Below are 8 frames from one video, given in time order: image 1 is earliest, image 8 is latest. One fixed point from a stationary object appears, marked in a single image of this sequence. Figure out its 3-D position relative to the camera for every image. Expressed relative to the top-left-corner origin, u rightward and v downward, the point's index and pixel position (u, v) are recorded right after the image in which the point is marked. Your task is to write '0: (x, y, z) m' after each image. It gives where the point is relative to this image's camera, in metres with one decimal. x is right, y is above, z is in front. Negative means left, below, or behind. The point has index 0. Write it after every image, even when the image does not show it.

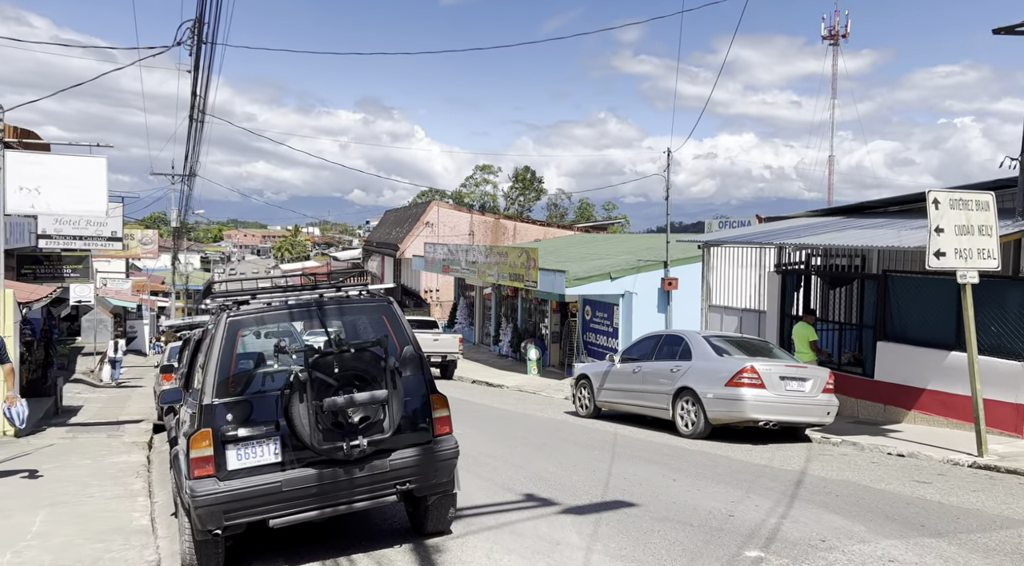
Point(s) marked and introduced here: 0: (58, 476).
0: (-5.1, -2.2, +8.2) m
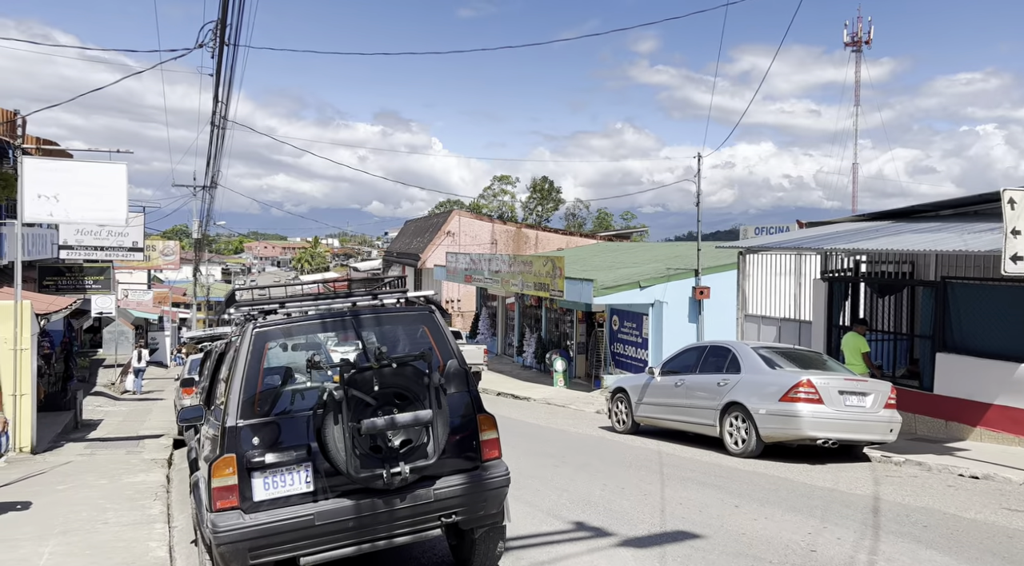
0: (-4.7, -2.3, +7.7) m
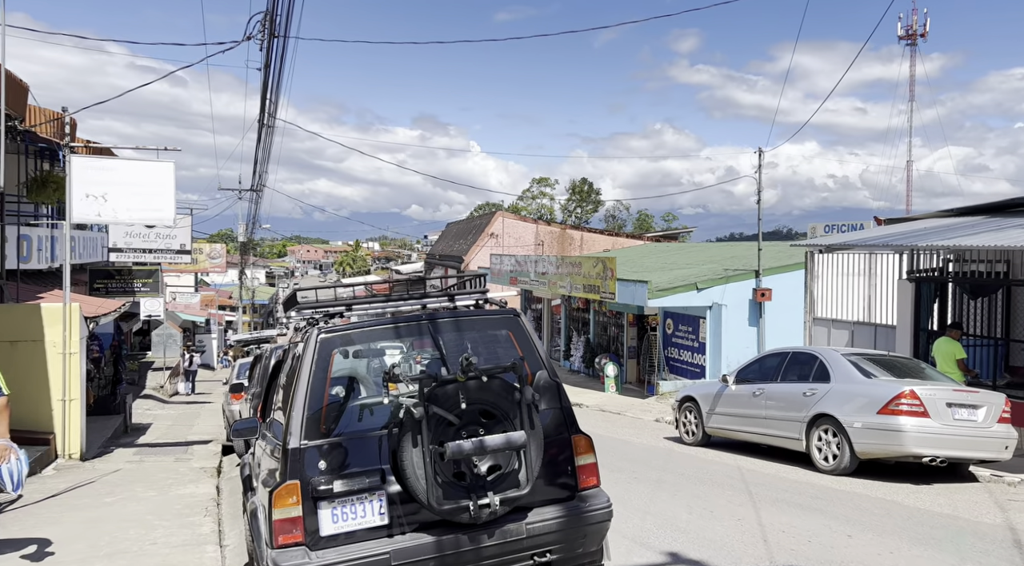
0: (-3.9, -2.3, +7.3) m
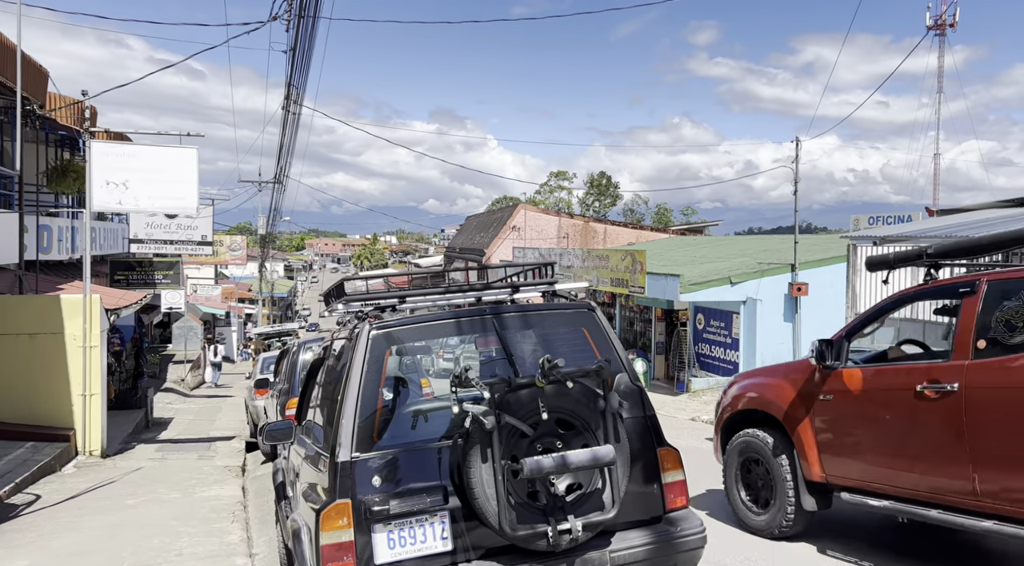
0: (-3.5, -2.2, +6.9) m
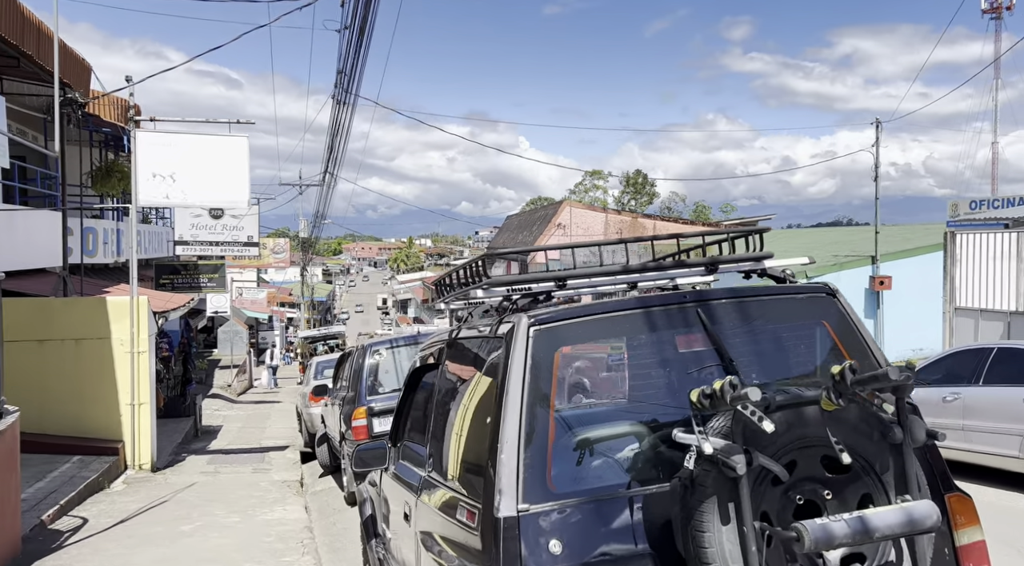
0: (-2.6, -2.2, +6.0) m
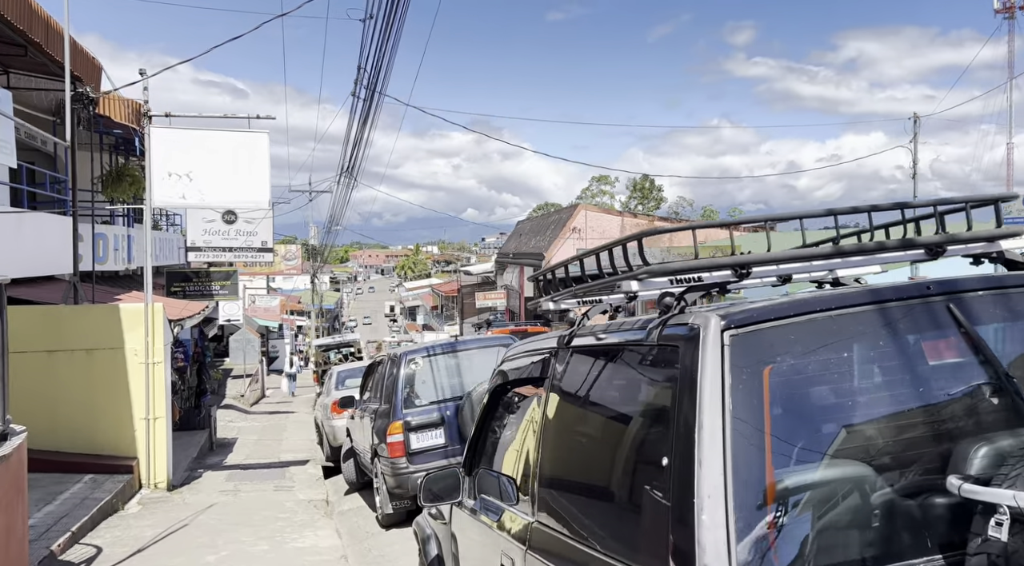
0: (-2.1, -2.2, +5.3) m
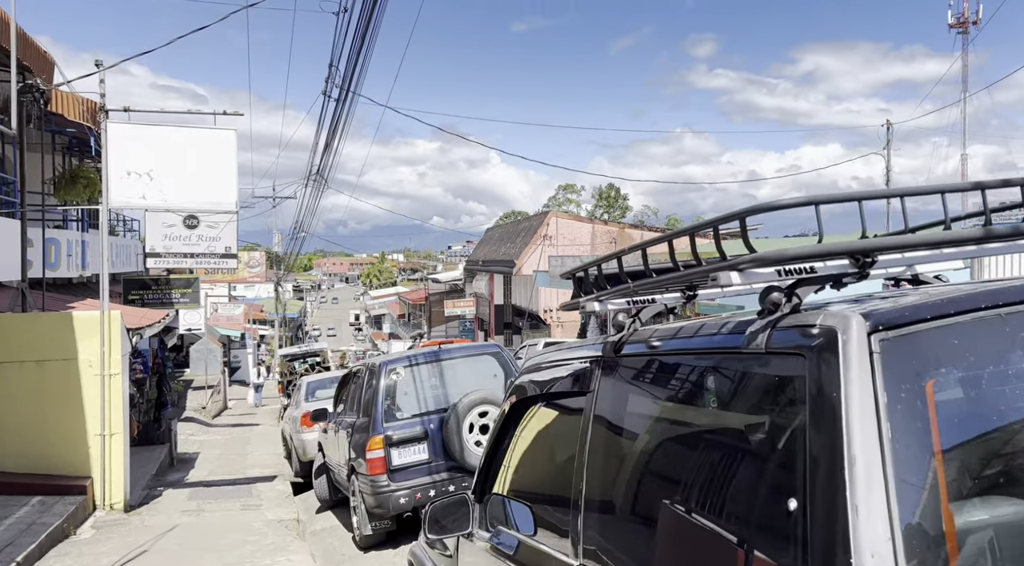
0: (-2.1, -2.2, +4.8) m
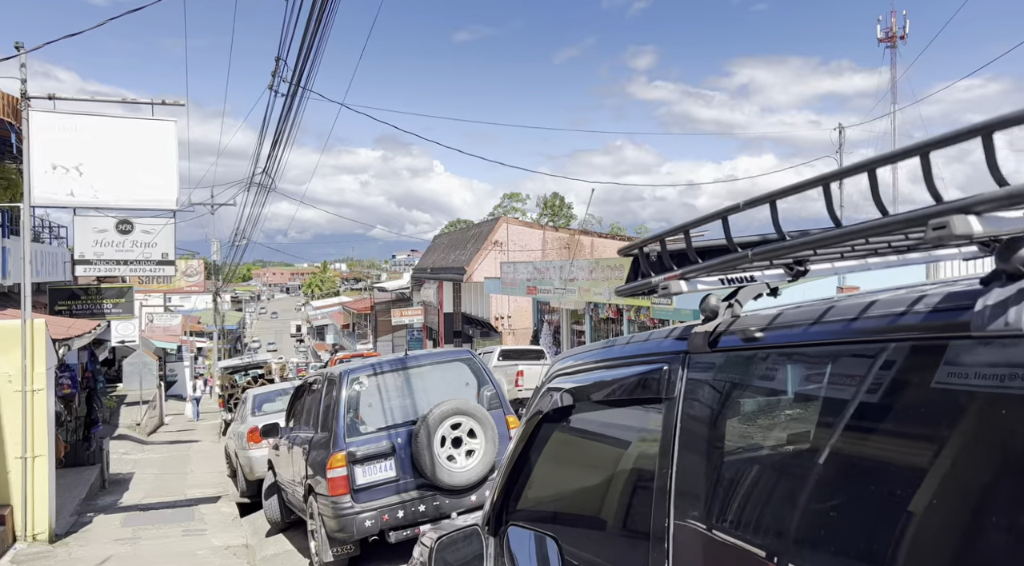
0: (-2.1, -2.2, +4.1) m
